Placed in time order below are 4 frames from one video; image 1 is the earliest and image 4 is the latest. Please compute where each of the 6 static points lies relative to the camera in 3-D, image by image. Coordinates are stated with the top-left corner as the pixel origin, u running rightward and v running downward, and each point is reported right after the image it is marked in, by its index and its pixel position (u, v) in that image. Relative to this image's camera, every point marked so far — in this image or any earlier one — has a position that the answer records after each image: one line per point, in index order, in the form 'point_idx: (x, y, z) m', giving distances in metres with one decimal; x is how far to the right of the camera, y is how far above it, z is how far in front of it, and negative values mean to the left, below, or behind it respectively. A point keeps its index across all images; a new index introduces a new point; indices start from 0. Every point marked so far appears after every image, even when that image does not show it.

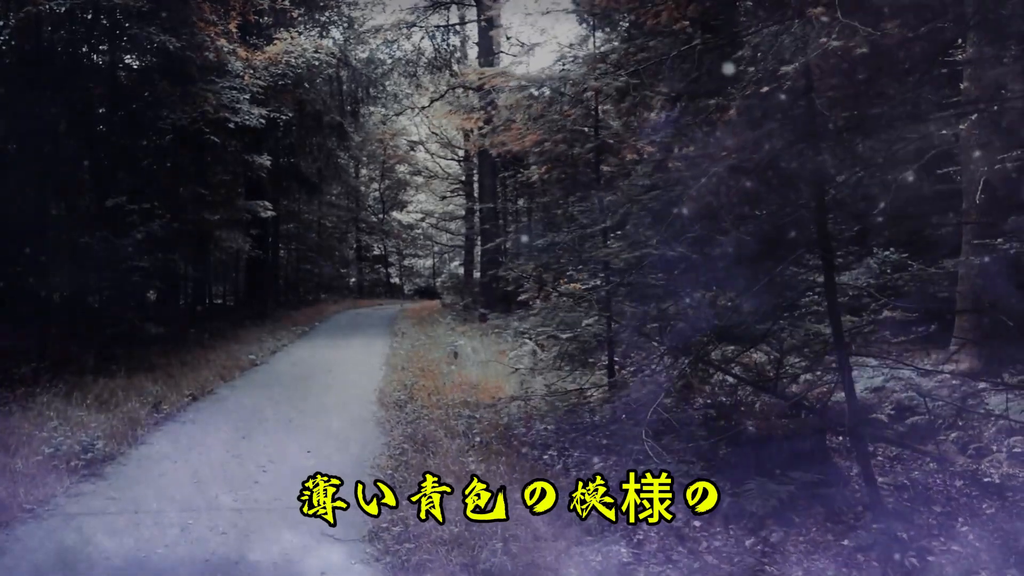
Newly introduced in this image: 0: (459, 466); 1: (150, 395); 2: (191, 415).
0: (-0.4, -1.5, +6.0) m
1: (-4.0, -1.2, +8.2) m
2: (-3.4, -1.3, +7.7) m
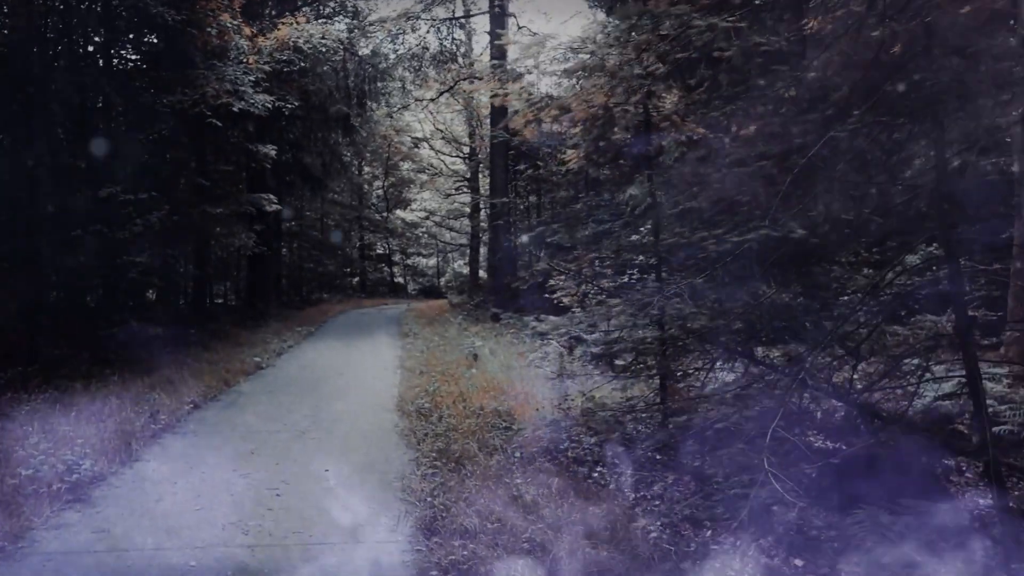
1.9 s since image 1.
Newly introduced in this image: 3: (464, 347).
0: (-0.1, -1.4, +5.2) m
1: (-3.7, -1.2, +7.4) m
2: (-3.0, -1.3, +6.9) m
3: (-0.8, -1.0, +12.6) m
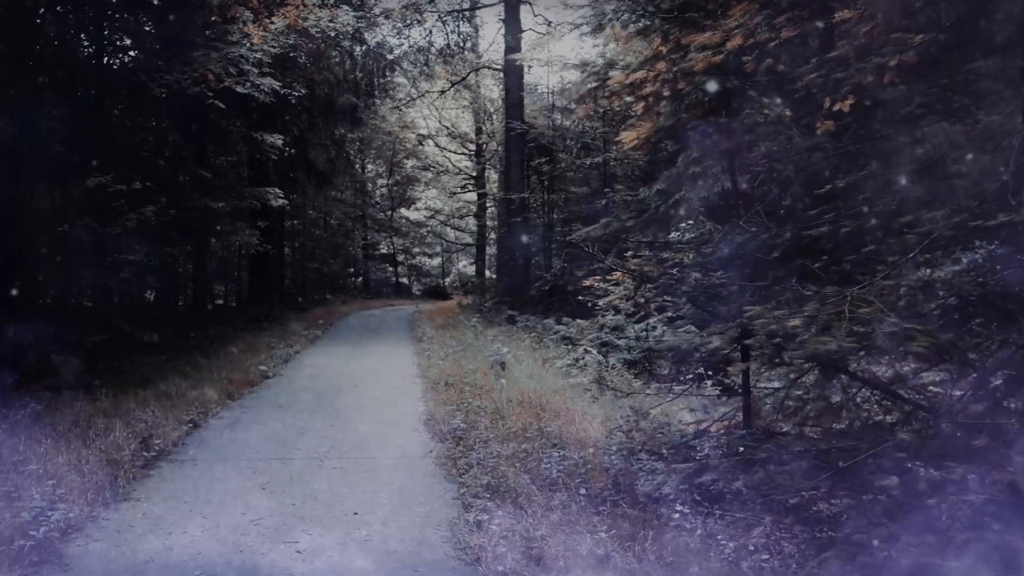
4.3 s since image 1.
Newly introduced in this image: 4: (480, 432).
0: (+0.4, -1.5, +4.3) m
1: (-3.3, -1.2, +6.4) m
2: (-2.6, -1.3, +5.9) m
3: (-0.4, -1.0, +11.7) m
4: (-0.3, -1.3, +6.6) m
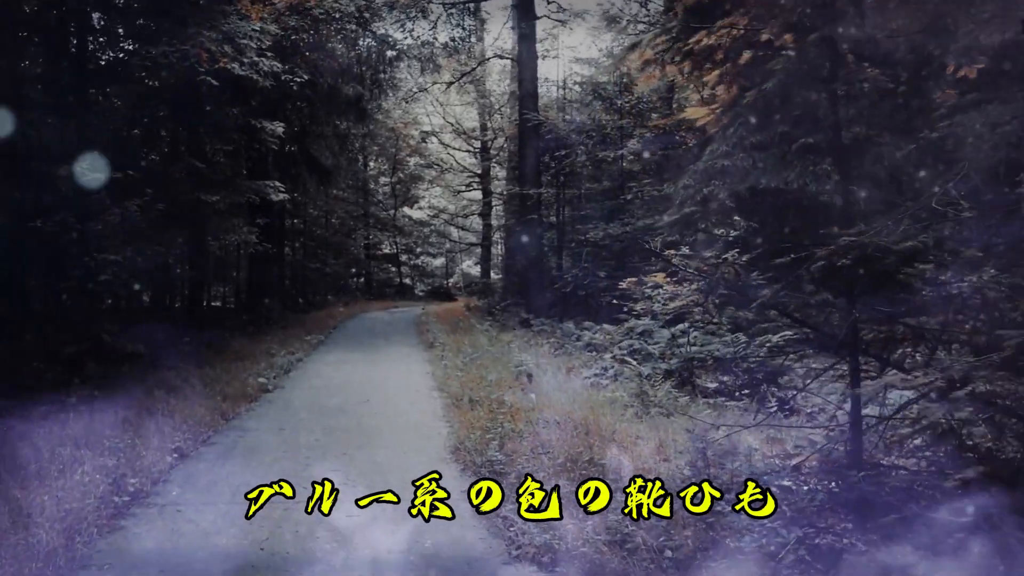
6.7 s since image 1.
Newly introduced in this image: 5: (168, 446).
0: (+0.7, -1.5, +3.2) m
1: (-2.9, -1.2, +5.4) m
2: (-2.2, -1.4, +4.9) m
3: (-0.1, -1.1, +10.6) m
4: (+0.1, -1.3, +5.6) m
5: (-2.8, -1.3, +5.9) m
